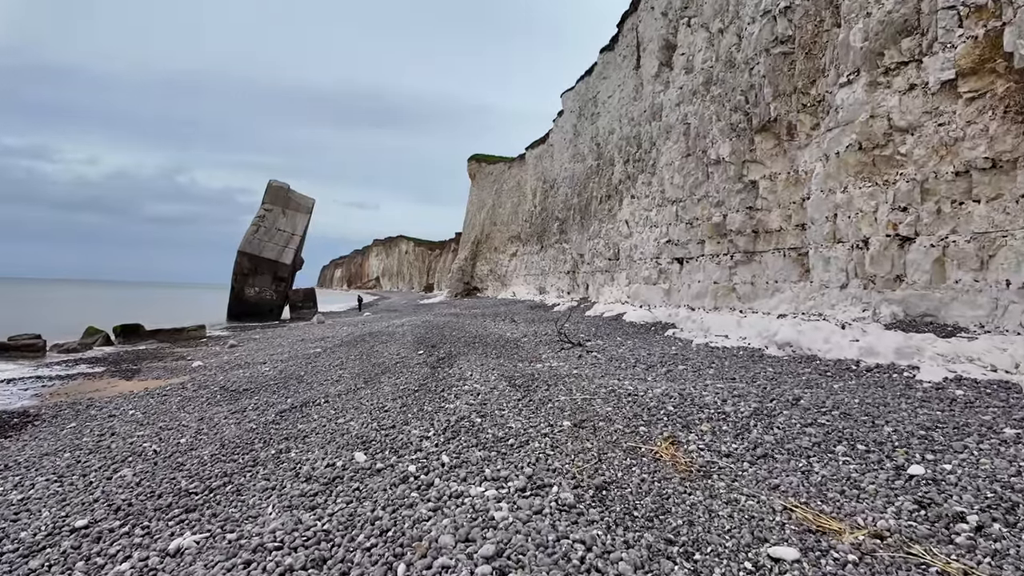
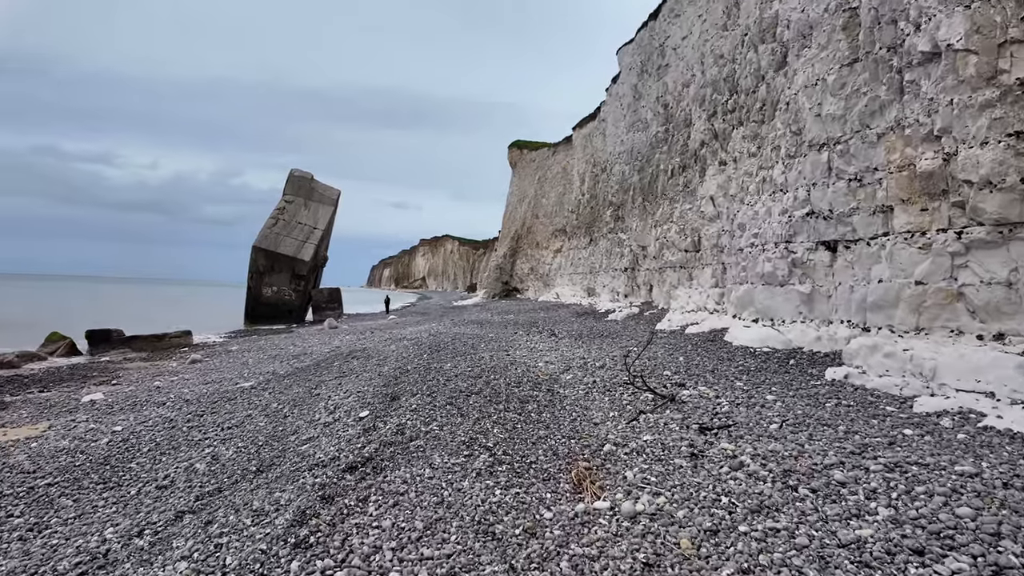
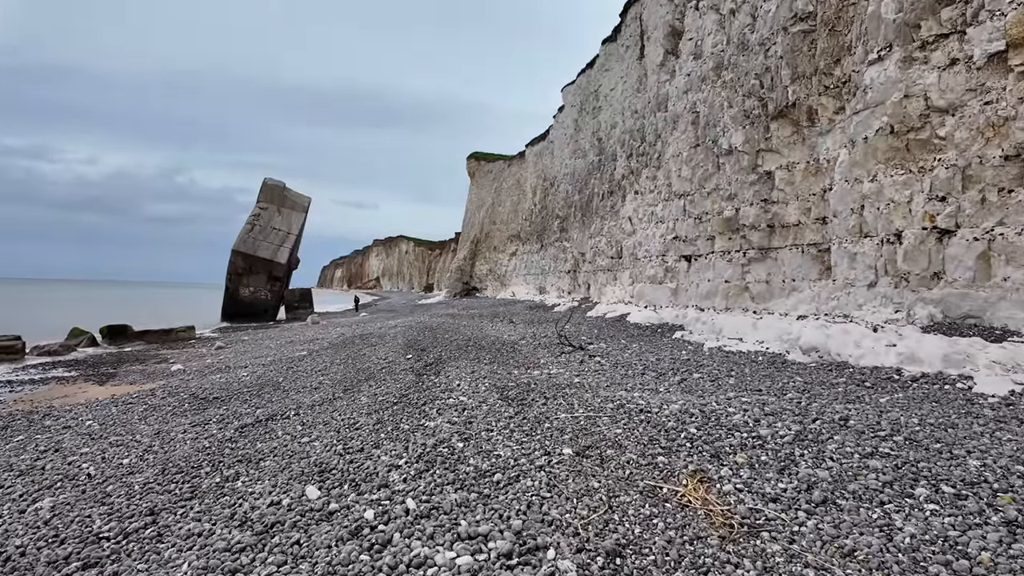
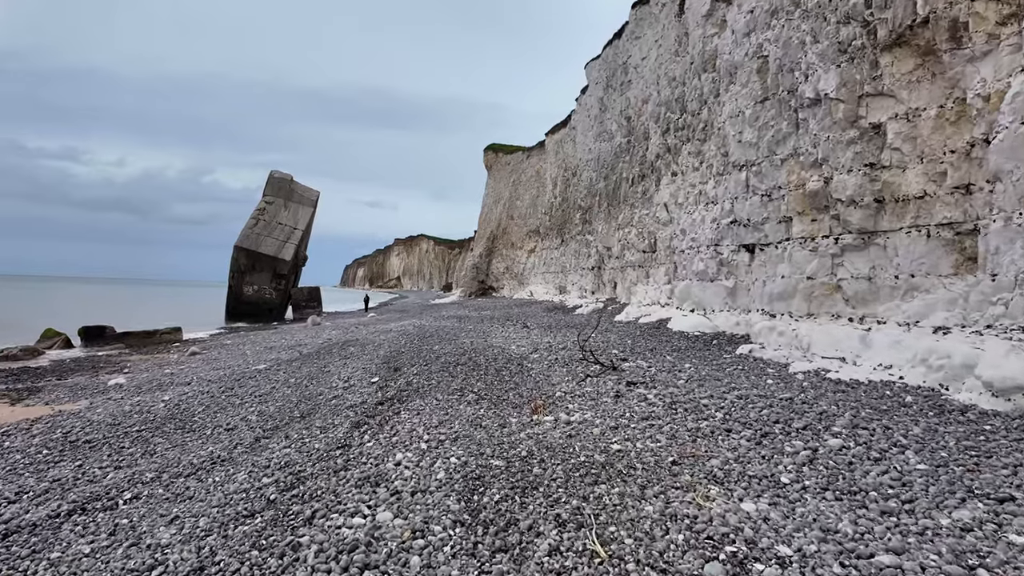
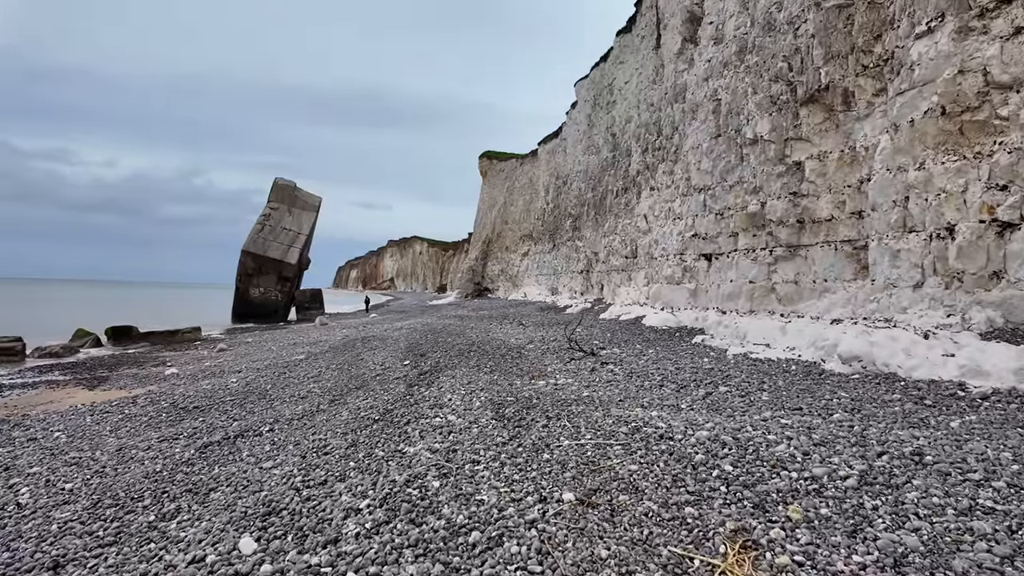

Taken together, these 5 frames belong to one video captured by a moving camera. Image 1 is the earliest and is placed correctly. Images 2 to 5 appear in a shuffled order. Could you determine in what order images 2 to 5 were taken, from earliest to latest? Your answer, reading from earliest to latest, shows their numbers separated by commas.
3, 5, 4, 2
